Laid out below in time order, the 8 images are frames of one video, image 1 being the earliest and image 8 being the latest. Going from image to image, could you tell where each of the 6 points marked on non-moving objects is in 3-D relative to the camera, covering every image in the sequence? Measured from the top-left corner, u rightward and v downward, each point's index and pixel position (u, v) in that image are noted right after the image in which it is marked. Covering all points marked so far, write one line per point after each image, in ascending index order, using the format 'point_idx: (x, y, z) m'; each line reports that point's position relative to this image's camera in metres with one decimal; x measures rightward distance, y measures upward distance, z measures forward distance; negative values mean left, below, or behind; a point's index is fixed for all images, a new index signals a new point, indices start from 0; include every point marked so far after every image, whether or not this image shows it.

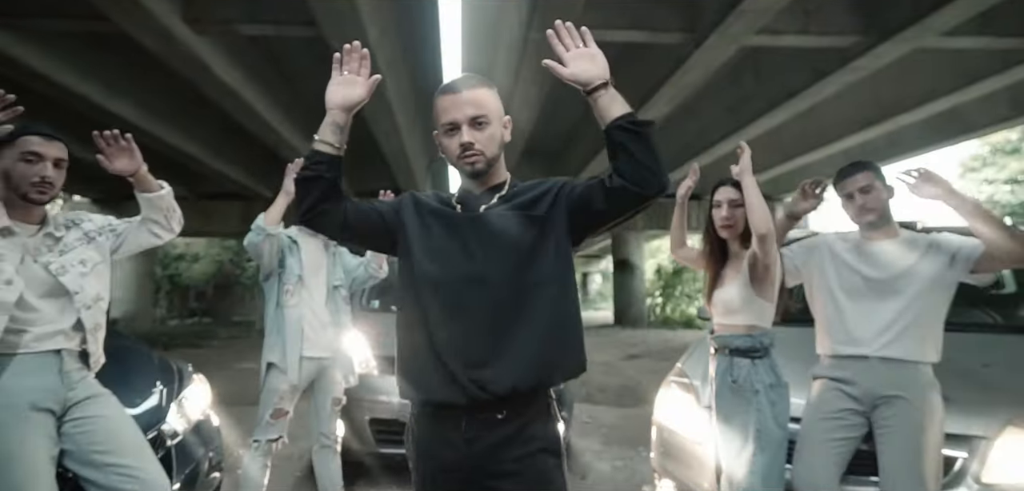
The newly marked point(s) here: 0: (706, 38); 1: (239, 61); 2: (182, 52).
0: (+2.7, +2.9, +7.0) m
1: (-4.5, +3.1, +8.4) m
2: (-4.9, +2.8, +7.4) m
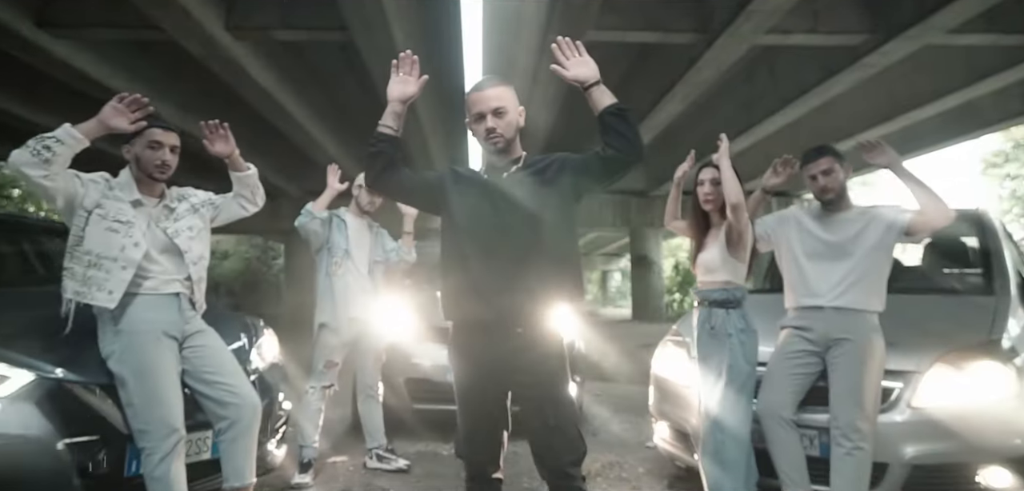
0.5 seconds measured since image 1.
0: (+3.0, +3.1, +7.4) m
1: (-4.2, +3.3, +9.1) m
2: (-4.6, +3.0, +8.0) m
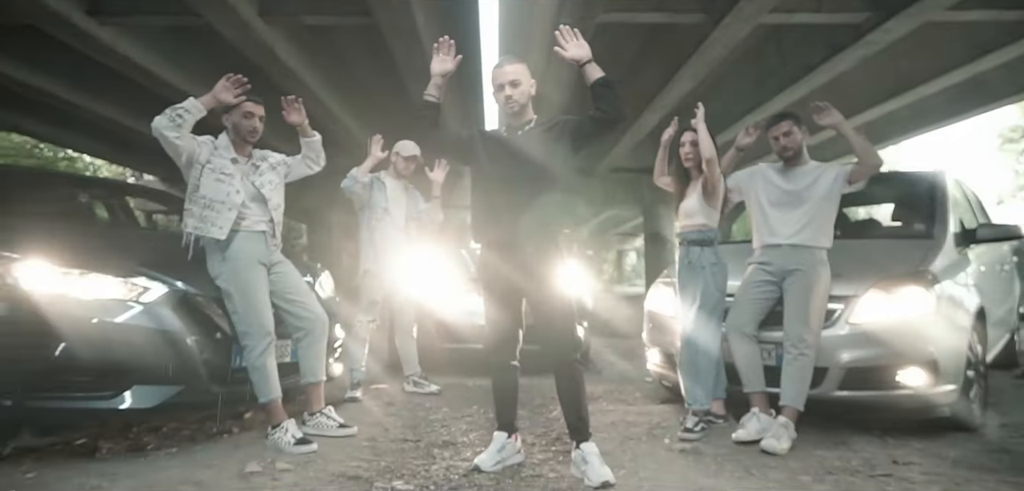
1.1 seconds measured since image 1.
0: (+3.2, +3.5, +7.8) m
1: (-3.9, +3.8, +9.7) m
2: (-4.4, +3.5, +8.7) m
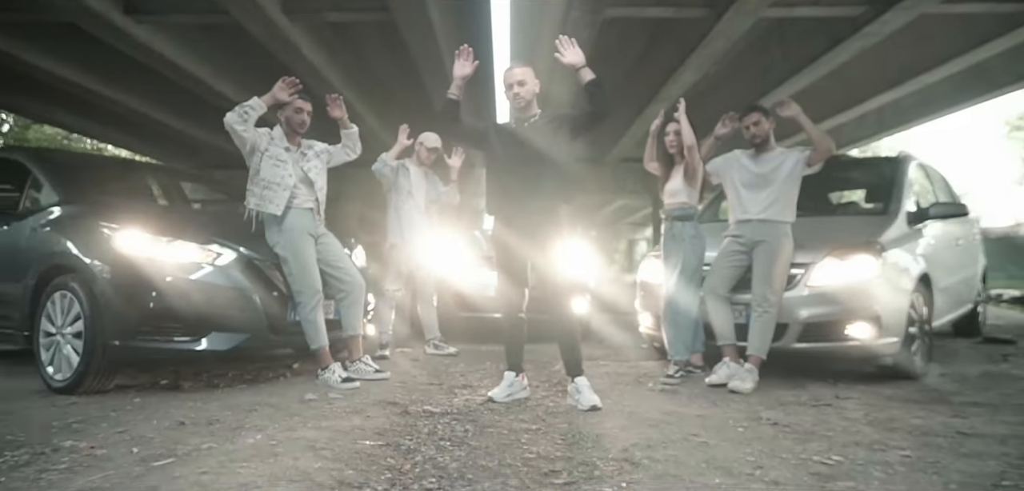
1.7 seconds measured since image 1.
0: (+3.4, +3.8, +8.2) m
1: (-3.8, +4.1, +10.2) m
2: (-4.2, +3.8, +9.2) m
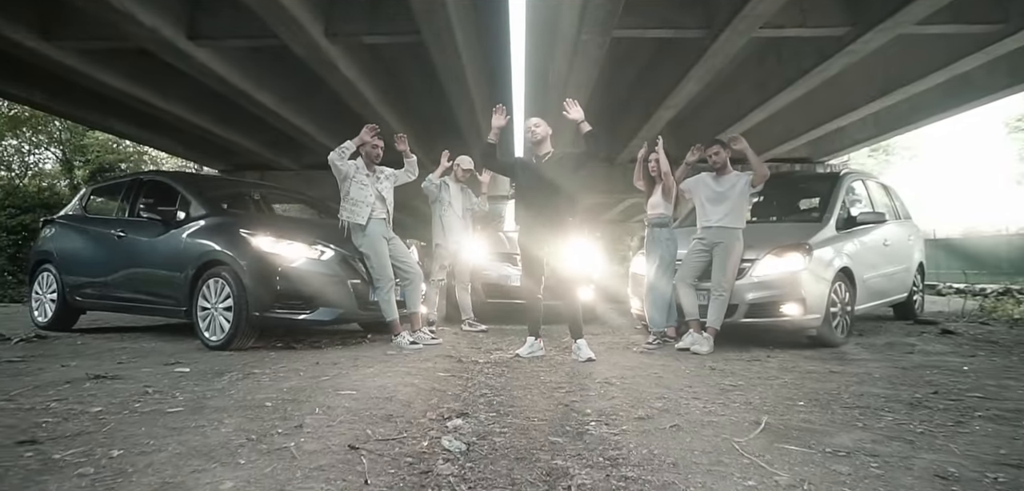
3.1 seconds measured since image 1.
0: (+3.7, +3.8, +9.3) m
1: (-3.4, +4.1, +11.5) m
2: (-3.9, +3.8, +10.6) m
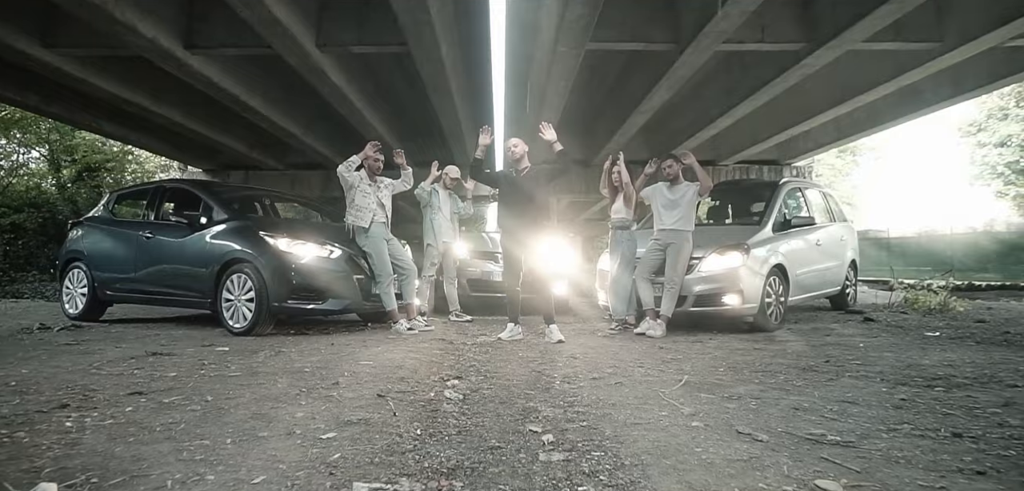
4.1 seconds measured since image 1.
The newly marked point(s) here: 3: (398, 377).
0: (+3.3, +3.8, +10.2) m
1: (-3.9, +4.2, +12.2) m
2: (-4.3, +3.8, +11.2) m
3: (-0.7, -0.9, +3.3) m
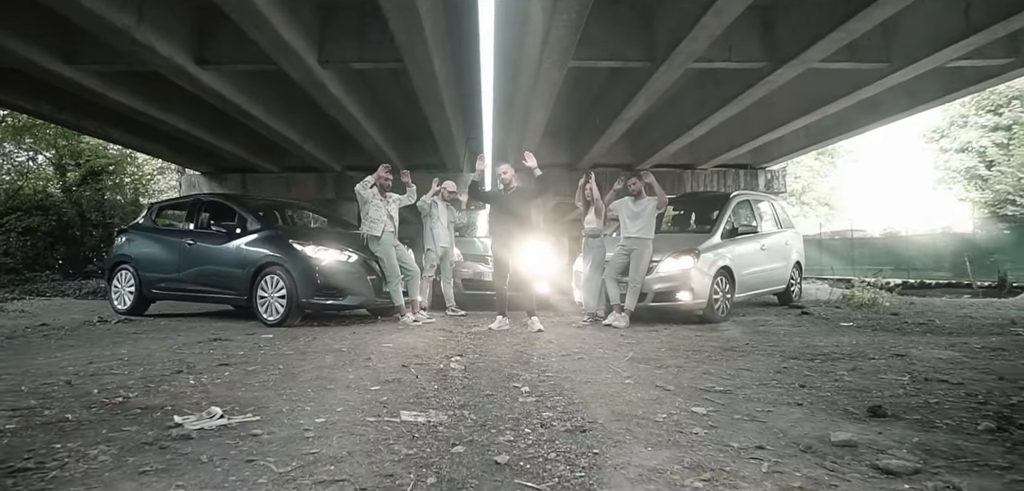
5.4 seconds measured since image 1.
0: (+3.1, +3.8, +11.3) m
1: (-4.1, +4.1, +13.1) m
2: (-4.6, +3.8, +12.1) m
3: (-0.8, -0.9, +4.4) m
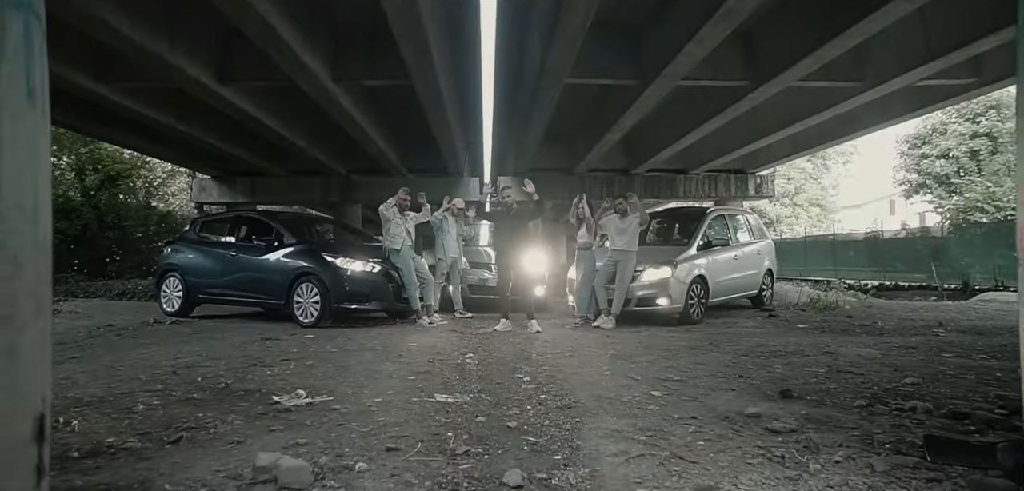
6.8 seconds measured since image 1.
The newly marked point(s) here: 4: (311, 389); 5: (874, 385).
0: (+3.1, +3.6, +12.3) m
1: (-4.1, +4.0, +14.1) m
2: (-4.6, +3.7, +13.0) m
3: (-0.8, -1.1, +5.3) m
4: (-1.5, -1.1, +3.9) m
5: (+2.9, -1.1, +4.0) m
